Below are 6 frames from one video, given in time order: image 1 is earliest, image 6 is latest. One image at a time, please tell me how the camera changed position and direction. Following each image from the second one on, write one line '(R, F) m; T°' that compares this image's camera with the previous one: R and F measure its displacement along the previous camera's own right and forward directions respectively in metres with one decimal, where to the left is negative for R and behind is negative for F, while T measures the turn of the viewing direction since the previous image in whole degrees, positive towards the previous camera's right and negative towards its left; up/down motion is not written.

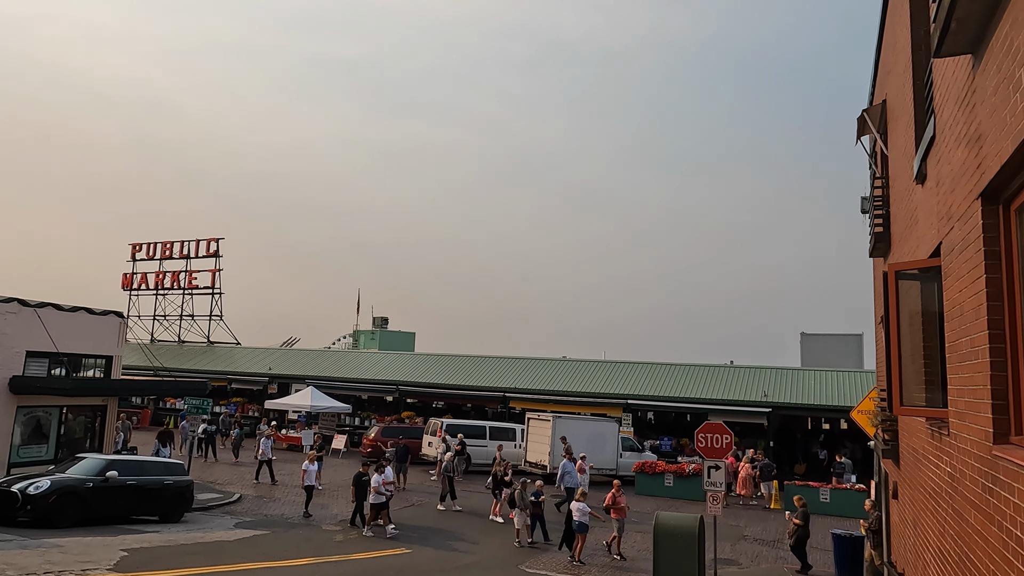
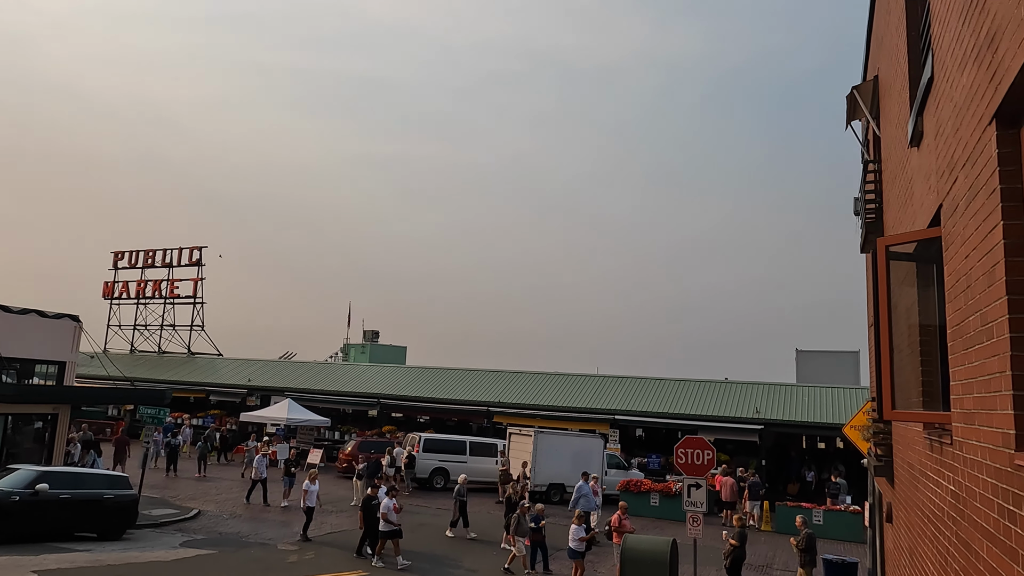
(+0.6, +1.0) m; 0°
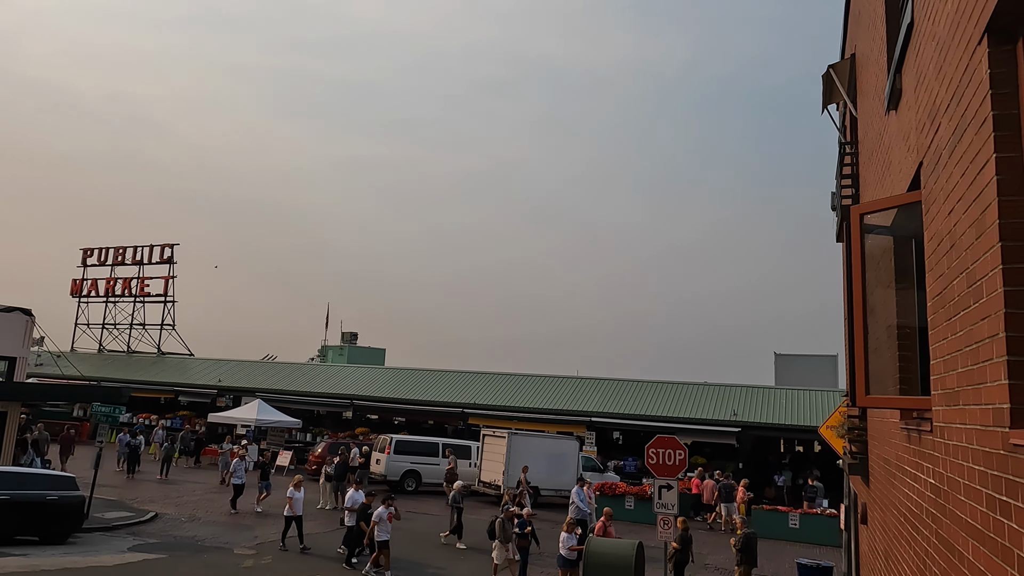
(+0.3, +0.5) m; +1°
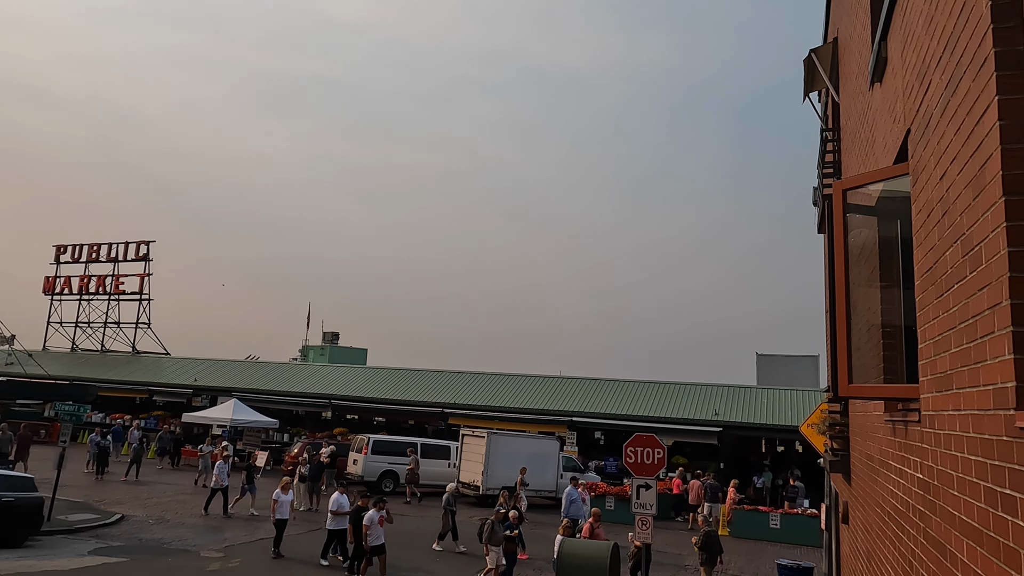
(+0.2, +0.3) m; +1°
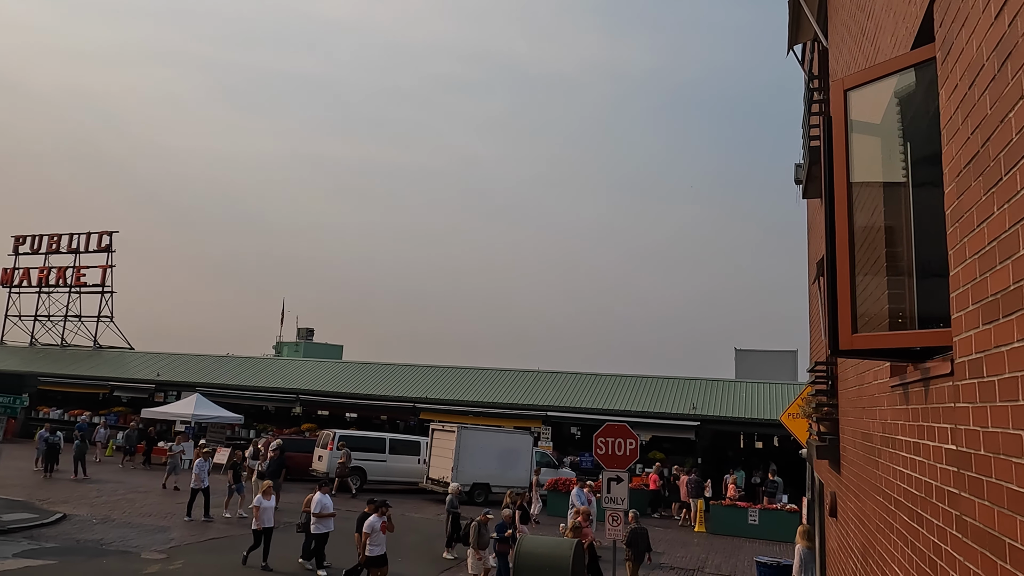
(+0.3, +0.9) m; +2°
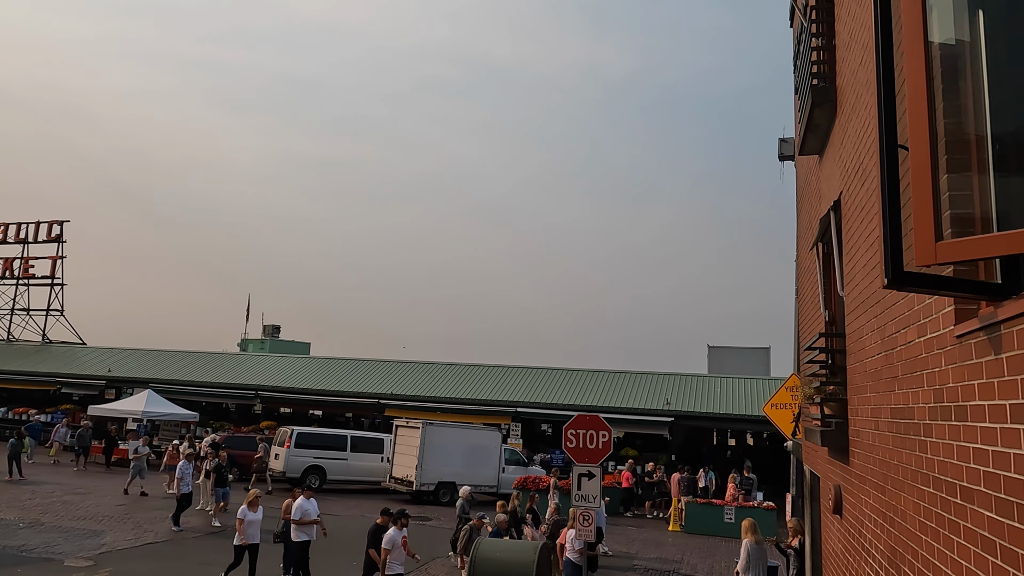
(+0.2, +1.0) m; +2°
